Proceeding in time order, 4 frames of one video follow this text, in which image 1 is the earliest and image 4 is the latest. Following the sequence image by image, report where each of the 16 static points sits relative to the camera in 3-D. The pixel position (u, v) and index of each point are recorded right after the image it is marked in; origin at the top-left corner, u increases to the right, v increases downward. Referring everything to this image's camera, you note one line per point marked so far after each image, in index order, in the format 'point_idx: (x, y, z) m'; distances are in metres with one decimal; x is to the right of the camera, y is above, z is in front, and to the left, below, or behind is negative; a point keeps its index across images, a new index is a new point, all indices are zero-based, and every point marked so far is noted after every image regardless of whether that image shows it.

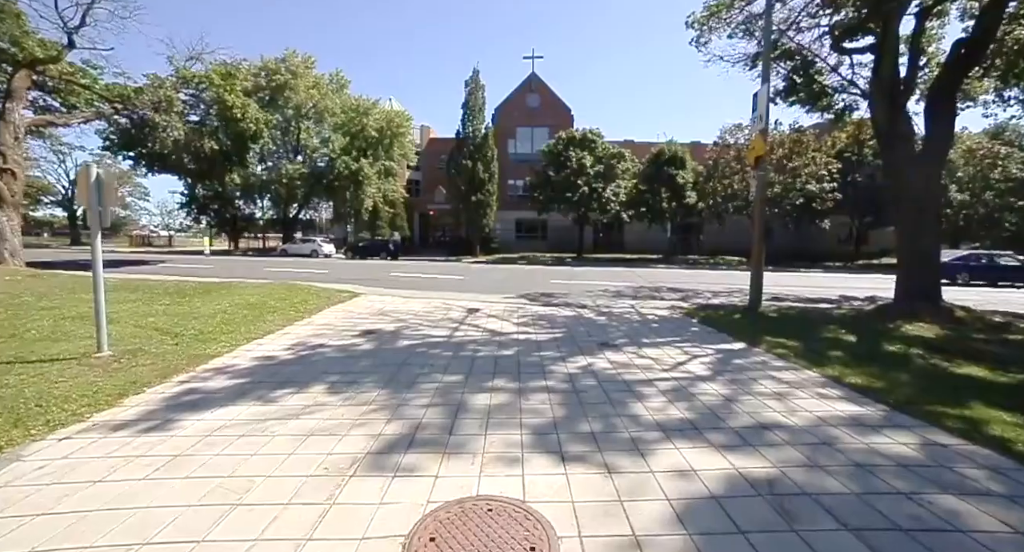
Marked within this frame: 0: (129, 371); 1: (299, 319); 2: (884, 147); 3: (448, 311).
0: (-4.4, -1.1, +5.3) m
1: (-4.2, -0.9, +9.2) m
2: (+9.3, +3.2, +11.5) m
3: (-1.5, -0.9, +10.9) m
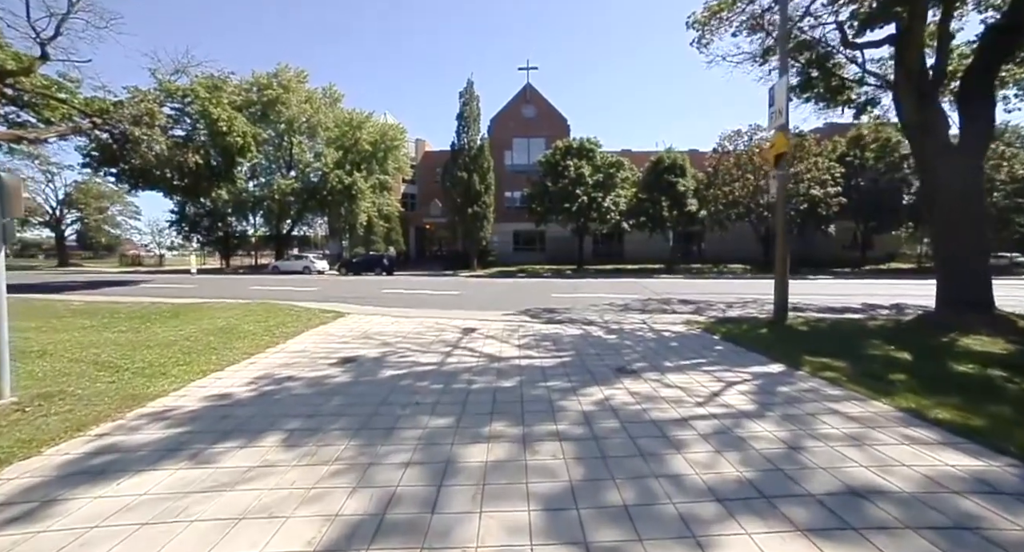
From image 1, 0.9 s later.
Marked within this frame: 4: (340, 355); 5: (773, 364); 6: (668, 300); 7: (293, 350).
0: (-4.4, -1.4, +4.2) m
1: (-4.2, -1.2, +8.1) m
2: (+9.2, +3.1, +10.6) m
3: (-1.5, -1.2, +9.9) m
4: (-2.9, -1.3, +7.9) m
5: (+3.9, -1.3, +7.0) m
6: (+5.7, -0.9, +17.0) m
7: (-3.7, -1.3, +8.0) m
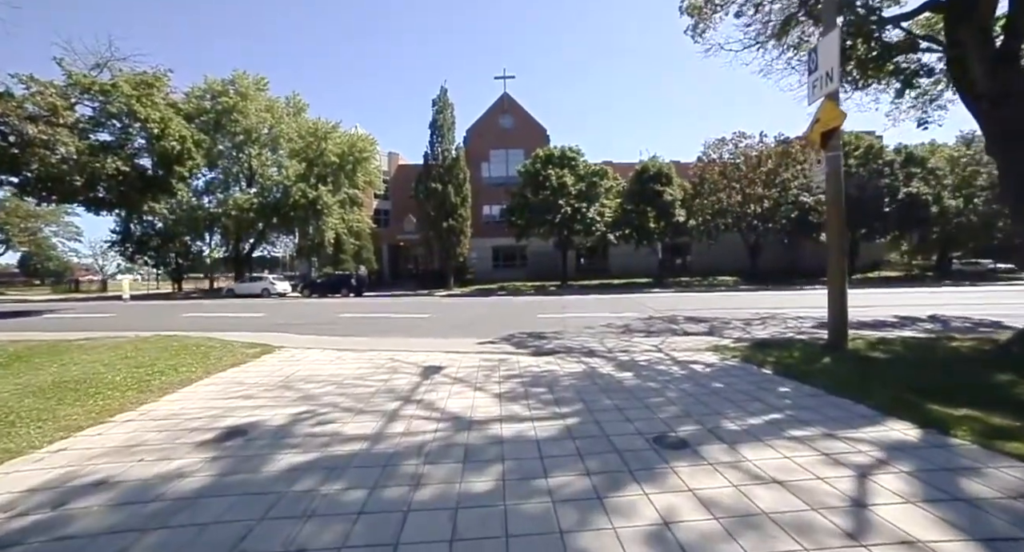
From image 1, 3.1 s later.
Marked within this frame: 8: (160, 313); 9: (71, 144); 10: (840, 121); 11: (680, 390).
0: (-4.5, -1.5, +1.4) m
1: (-4.5, -1.6, +5.3) m
2: (+8.7, +3.0, +8.5) m
3: (-1.8, -1.5, +7.2) m
4: (-3.2, -1.6, +5.2) m
5: (+3.7, -1.4, +4.5) m
6: (+5.1, -1.3, +14.6) m
7: (-4.0, -1.6, +5.2) m
8: (-14.1, -1.5, +18.6) m
9: (-16.0, +4.8, +16.9) m
10: (+5.5, +2.6, +7.8) m
11: (+2.2, -1.5, +6.1) m
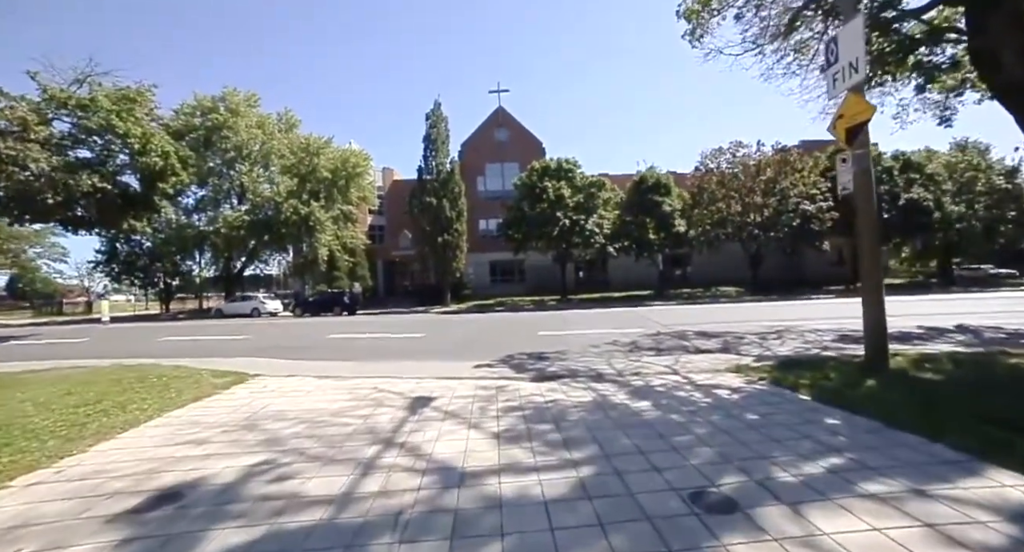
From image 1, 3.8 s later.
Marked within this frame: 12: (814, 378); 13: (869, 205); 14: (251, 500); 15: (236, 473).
0: (-4.5, -1.7, +0.5) m
1: (-4.5, -1.8, +4.4) m
2: (+8.6, +2.8, +7.7) m
3: (-1.8, -1.8, +6.2) m
4: (-3.2, -1.8, +4.2) m
5: (+3.7, -1.5, +3.6) m
6: (+5.0, -1.7, +13.7) m
7: (-4.0, -1.8, +4.3) m
8: (-14.2, -2.3, +17.6) m
9: (-16.2, +4.0, +16.1) m
10: (+5.4, +2.4, +7.0) m
11: (+2.2, -1.7, +5.2) m
12: (+4.5, -1.5, +6.9) m
13: (+5.7, +1.0, +7.3) m
14: (-2.2, -1.8, +3.9) m
15: (-2.6, -1.9, +4.4) m
